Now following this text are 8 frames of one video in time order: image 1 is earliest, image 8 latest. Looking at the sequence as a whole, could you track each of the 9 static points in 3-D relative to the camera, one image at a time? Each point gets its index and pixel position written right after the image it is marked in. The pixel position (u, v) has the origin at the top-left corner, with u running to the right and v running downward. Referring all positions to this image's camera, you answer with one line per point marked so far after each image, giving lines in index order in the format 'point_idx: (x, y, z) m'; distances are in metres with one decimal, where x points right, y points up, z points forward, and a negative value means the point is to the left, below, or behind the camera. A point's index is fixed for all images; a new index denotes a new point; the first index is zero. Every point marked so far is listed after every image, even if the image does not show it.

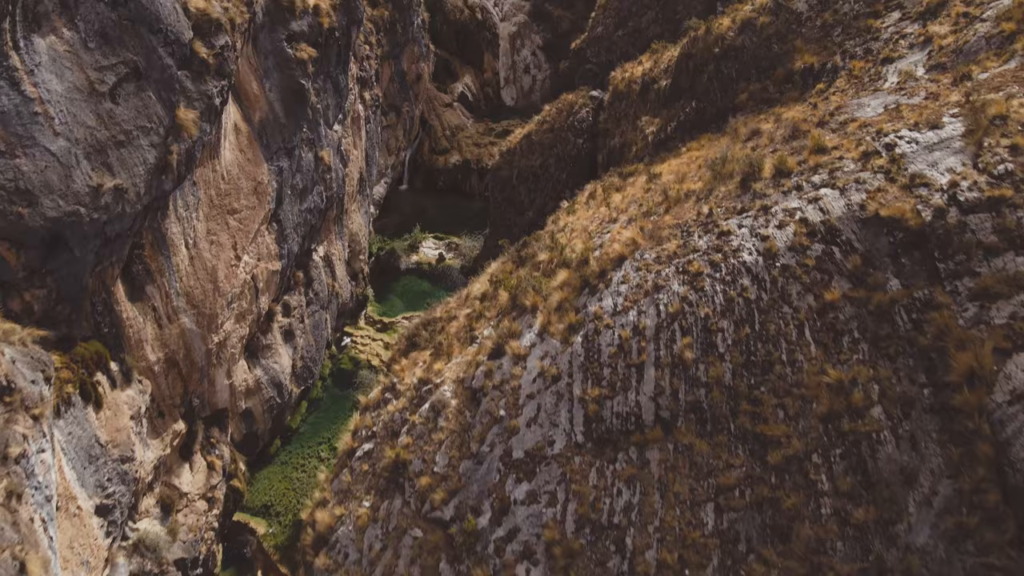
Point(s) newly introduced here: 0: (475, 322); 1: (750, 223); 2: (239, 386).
0: (-0.5, -0.5, +9.9) m
1: (+2.6, +0.7, +7.9) m
2: (-4.9, -1.8, +13.4) m
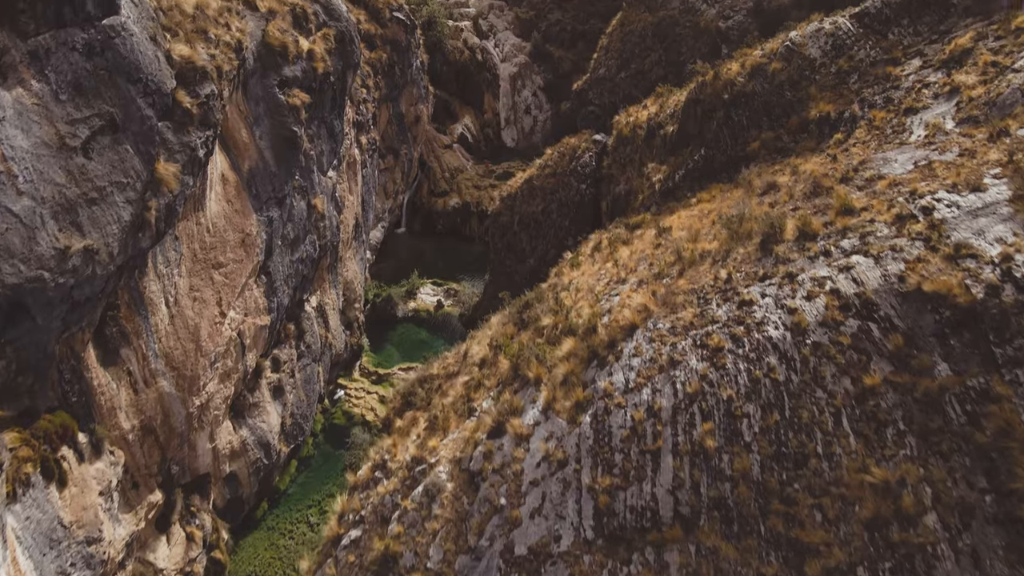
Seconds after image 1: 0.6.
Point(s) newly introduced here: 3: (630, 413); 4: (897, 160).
0: (-0.5, -1.3, +9.1) m
1: (+2.6, 0.0, +7.2) m
2: (-4.9, -2.7, +12.6) m
3: (+1.1, -1.2, +7.1) m
4: (+4.5, +1.5, +8.6) m
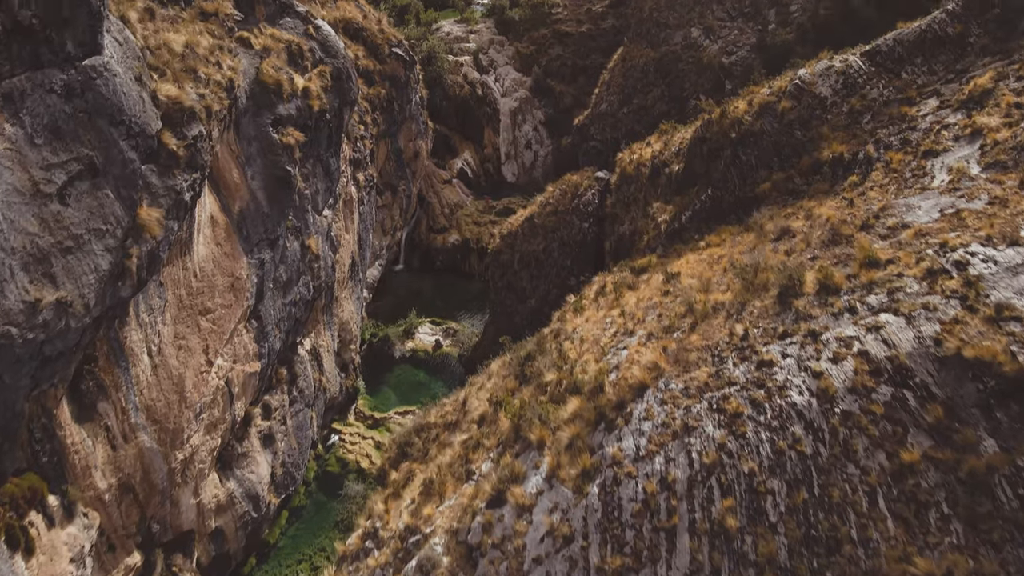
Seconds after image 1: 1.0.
0: (-0.5, -1.9, +8.5) m
1: (+2.6, -0.6, +6.7) m
2: (-4.9, -3.5, +11.9) m
3: (+1.1, -1.7, +6.6) m
4: (+4.5, +0.9, +8.1) m
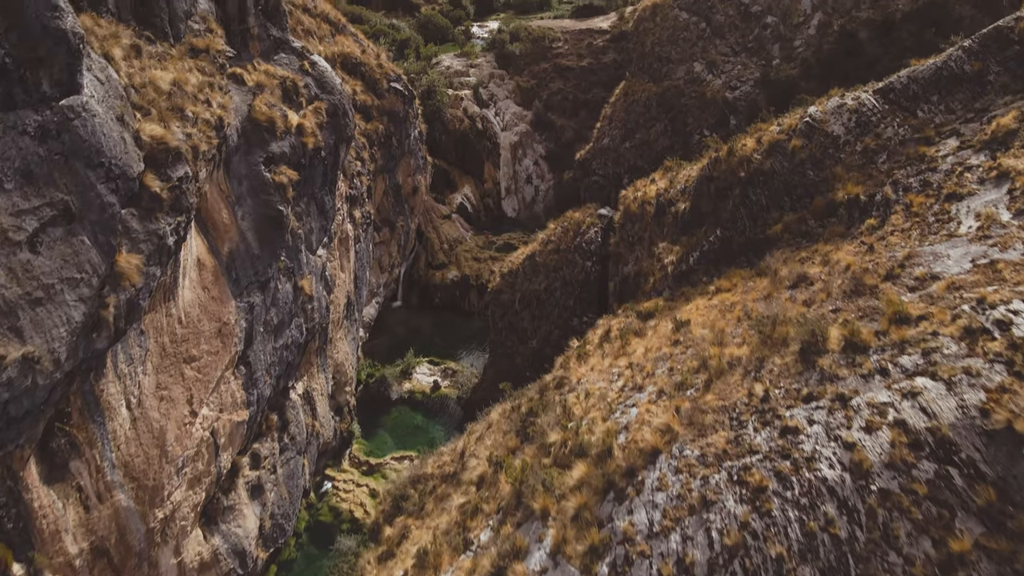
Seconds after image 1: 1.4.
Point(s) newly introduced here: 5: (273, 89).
0: (-0.4, -2.5, +7.9) m
1: (+2.6, -1.1, +6.1) m
2: (-4.9, -4.2, +11.2) m
3: (+1.2, -2.2, +5.9) m
4: (+4.5, +0.3, +7.6) m
5: (-4.1, +3.4, +12.8) m
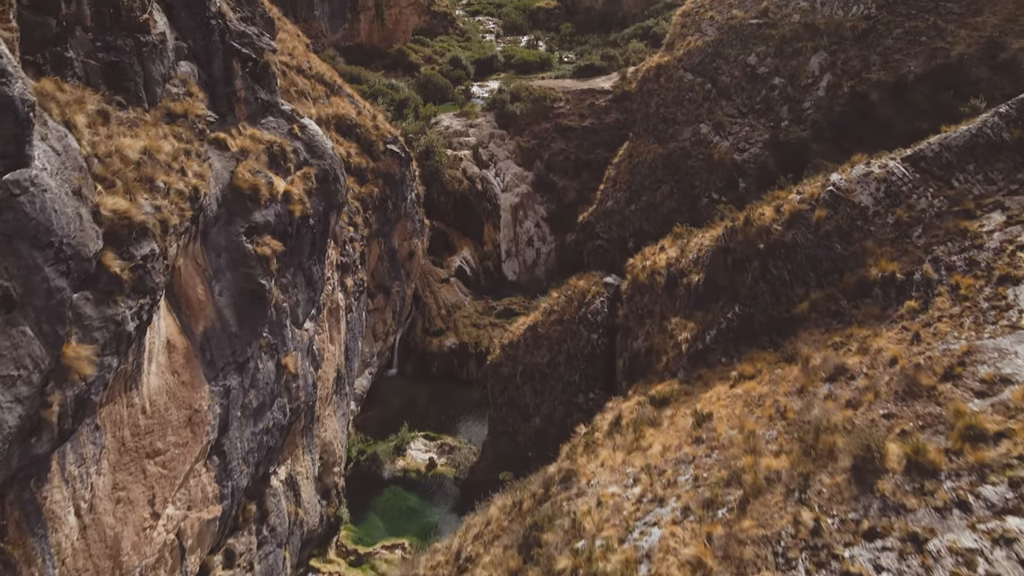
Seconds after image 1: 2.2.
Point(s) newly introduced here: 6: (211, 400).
0: (-0.4, -3.4, +6.7) m
1: (+2.6, -1.9, +5.0) m
2: (-4.9, -5.3, +9.9) m
3: (+1.2, -3.0, +4.8) m
4: (+4.5, -0.6, +6.6) m
5: (-4.1, +2.2, +12.0) m
6: (-4.3, -1.6, +10.7) m
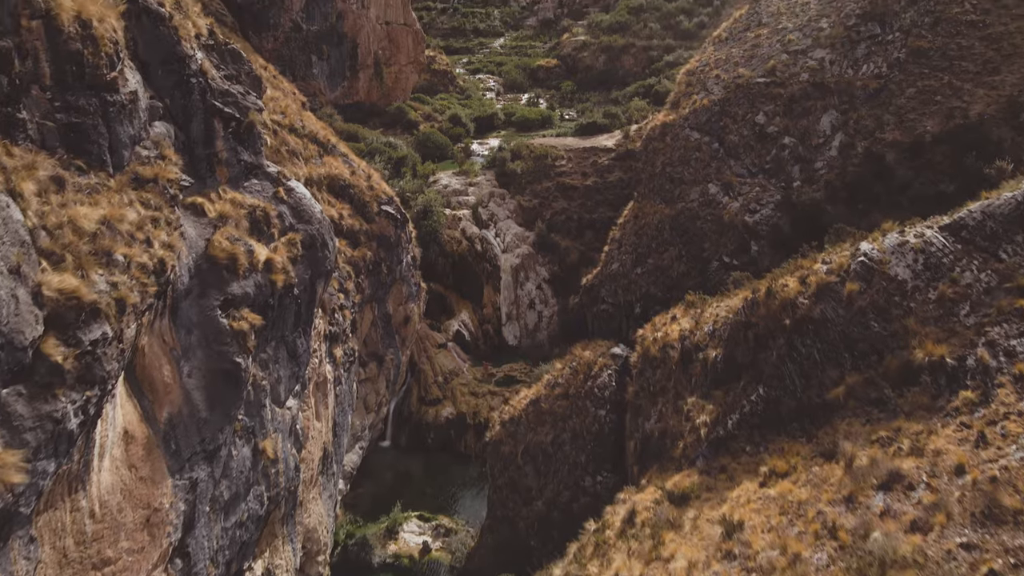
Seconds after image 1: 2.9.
0: (-0.4, -4.1, +5.4) m
1: (+2.6, -2.5, +3.8) m
2: (-4.9, -6.3, +8.5) m
3: (+1.2, -3.6, +3.5) m
4: (+4.5, -1.3, +5.5) m
5: (-4.1, +1.0, +11.1) m
6: (-4.3, -2.7, +9.5) m
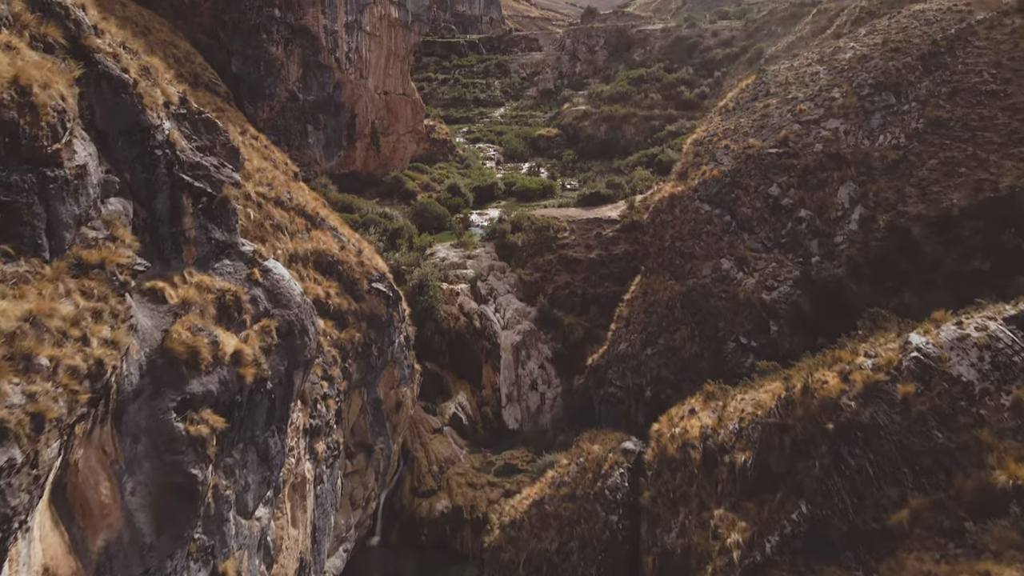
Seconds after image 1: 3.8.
0: (-0.4, -4.9, +3.7) m
1: (+2.6, -3.2, +2.3) m
2: (-4.9, -7.3, +6.6) m
3: (+1.2, -4.2, +1.8) m
4: (+4.5, -2.1, +4.0) m
5: (-4.1, -0.3, +9.8) m
6: (-4.3, -3.8, +7.9) m
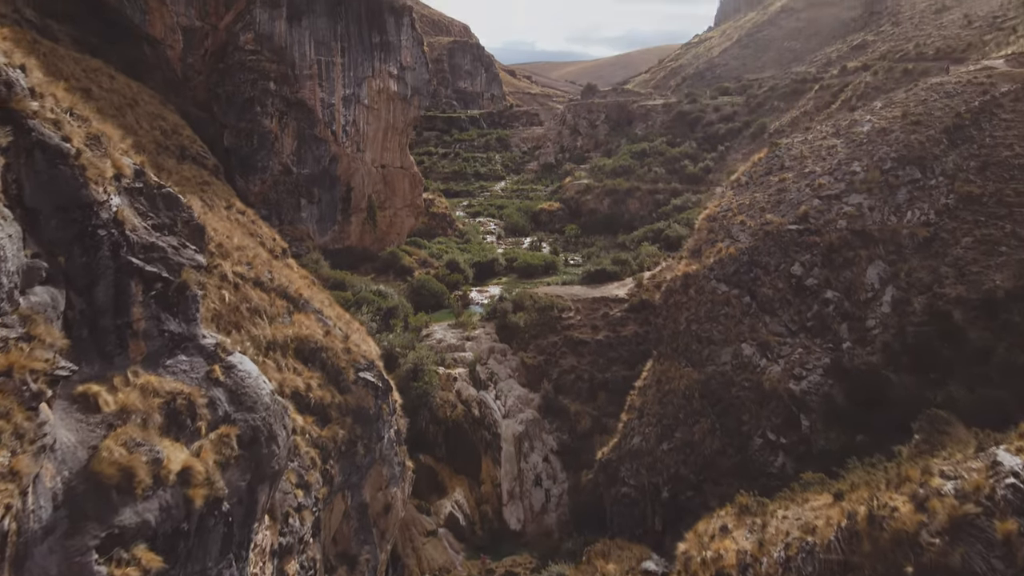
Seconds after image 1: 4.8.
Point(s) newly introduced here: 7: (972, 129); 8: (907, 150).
0: (-0.4, -5.5, +1.7) m
1: (+2.7, -3.6, +0.4) m
2: (-4.8, -8.1, +4.3) m
3: (+1.2, -4.6, -0.1) m
4: (+4.6, -2.7, +2.2) m
5: (-4.0, -1.4, +8.2) m
6: (-4.3, -4.7, +6.0) m
7: (+11.8, +4.1, +19.0) m
8: (+10.5, +3.7, +19.7) m
